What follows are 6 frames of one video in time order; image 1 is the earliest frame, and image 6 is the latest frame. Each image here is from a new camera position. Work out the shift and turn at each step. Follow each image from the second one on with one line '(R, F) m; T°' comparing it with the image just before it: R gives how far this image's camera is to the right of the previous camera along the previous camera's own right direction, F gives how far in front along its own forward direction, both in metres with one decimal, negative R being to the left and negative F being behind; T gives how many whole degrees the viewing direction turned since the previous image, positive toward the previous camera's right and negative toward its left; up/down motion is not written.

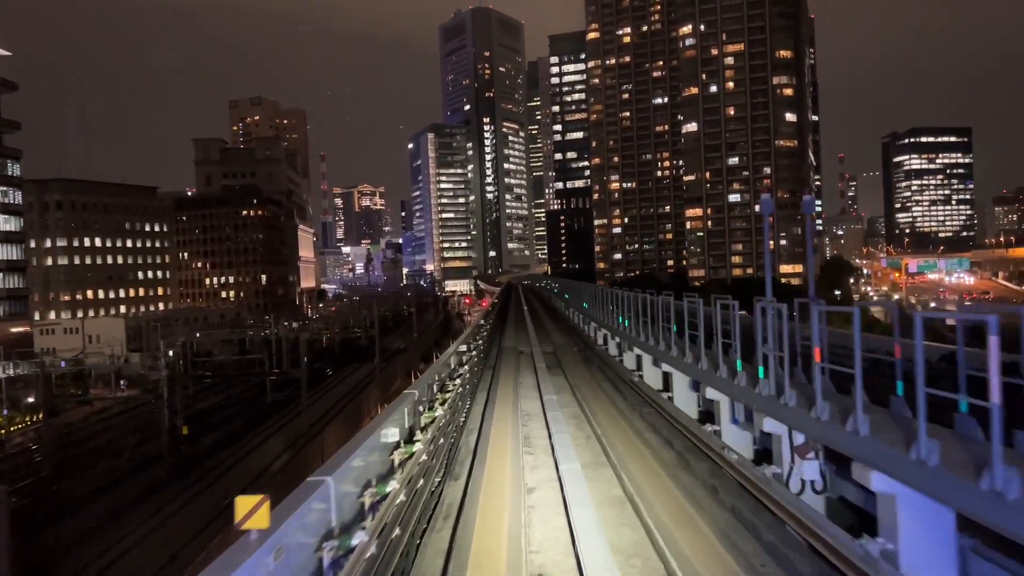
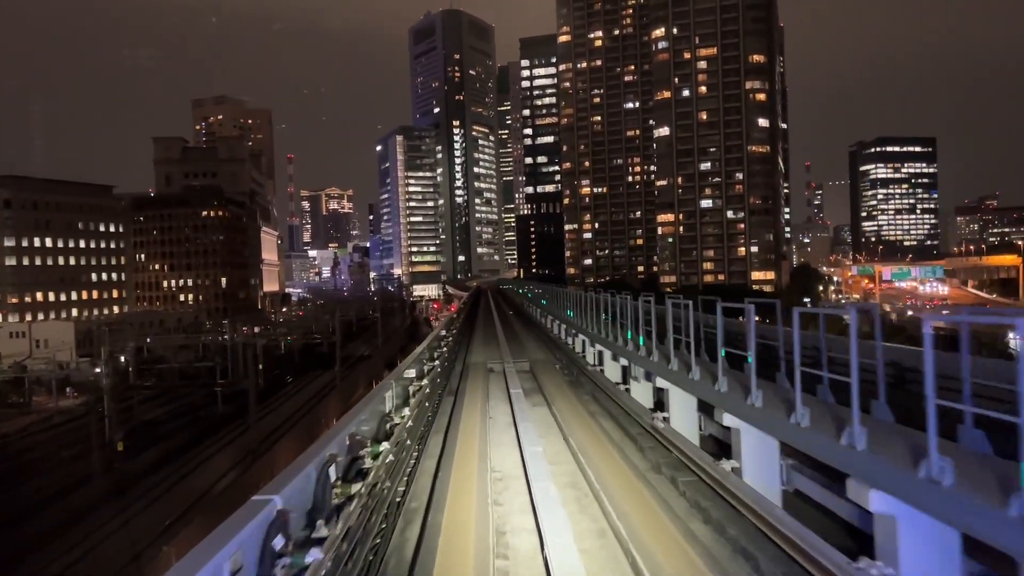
(0.0, +0.3) m; +2°
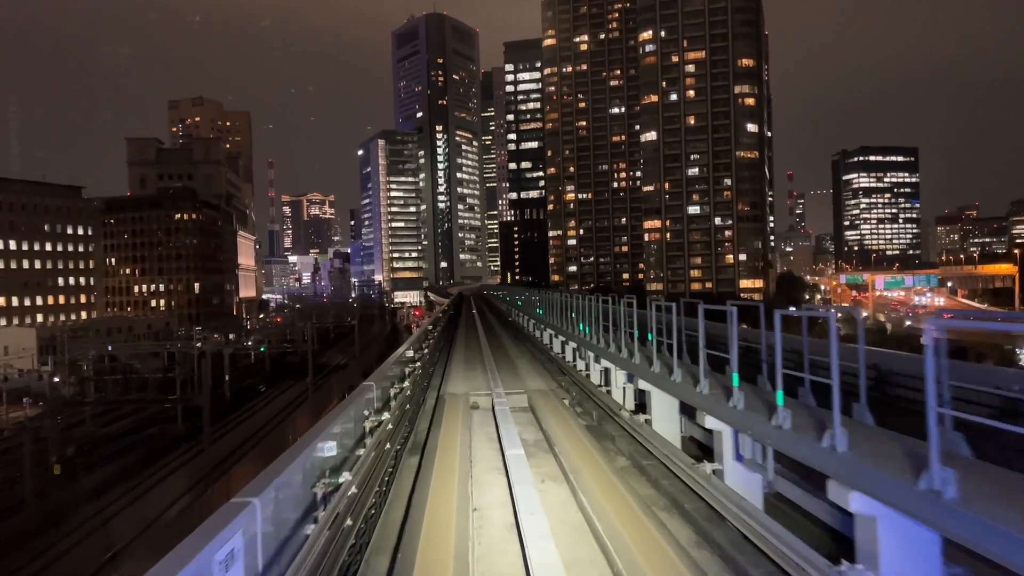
(0.0, +0.3) m; +1°
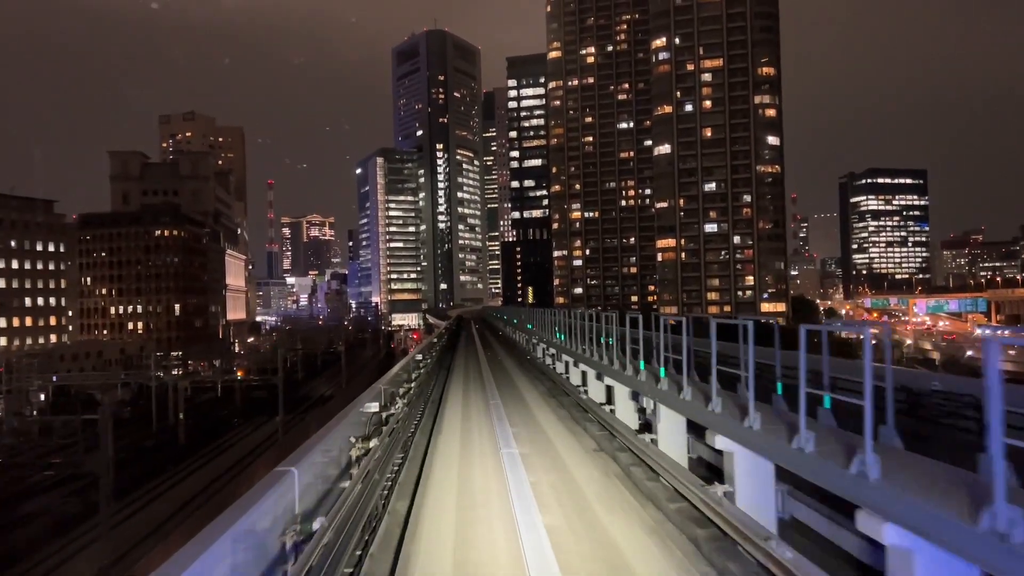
(0.0, +0.9) m; 0°
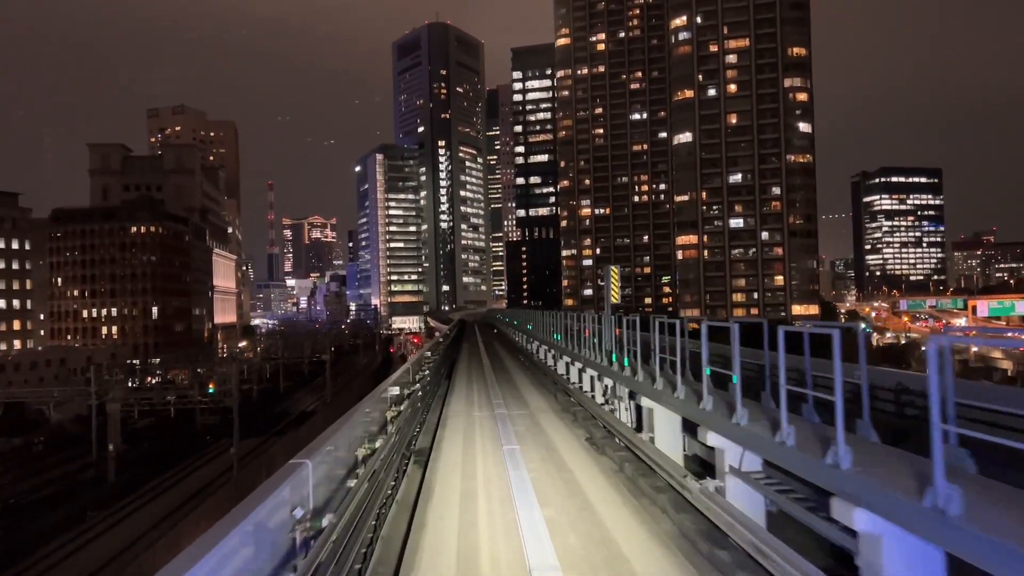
(0.0, +1.0) m; 0°
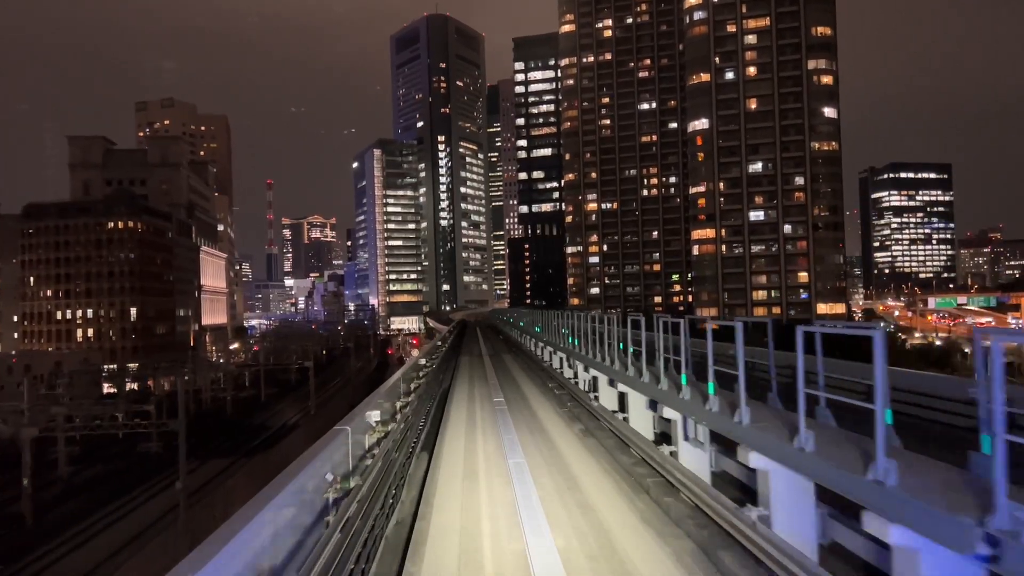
(0.0, +0.7) m; 0°
